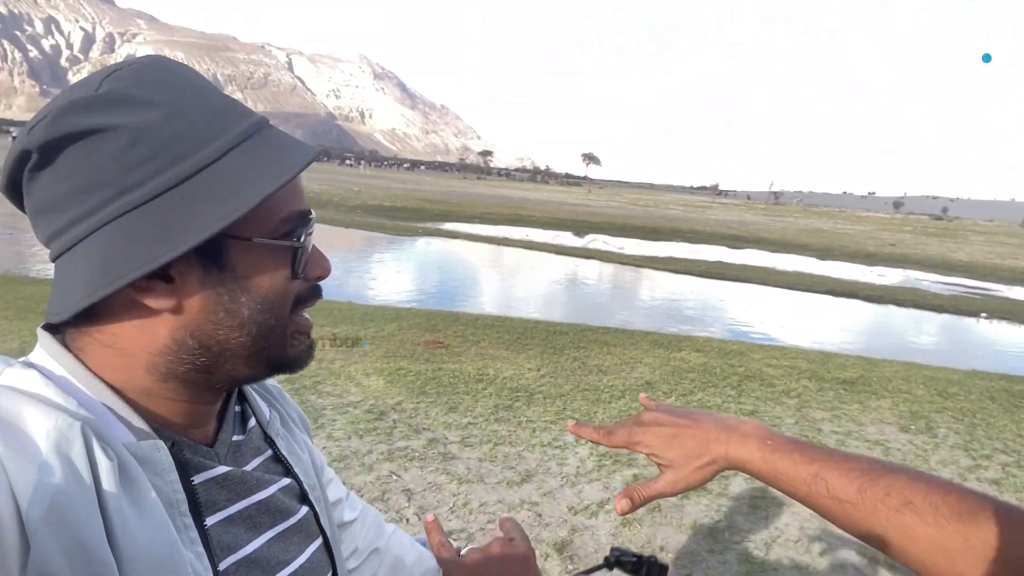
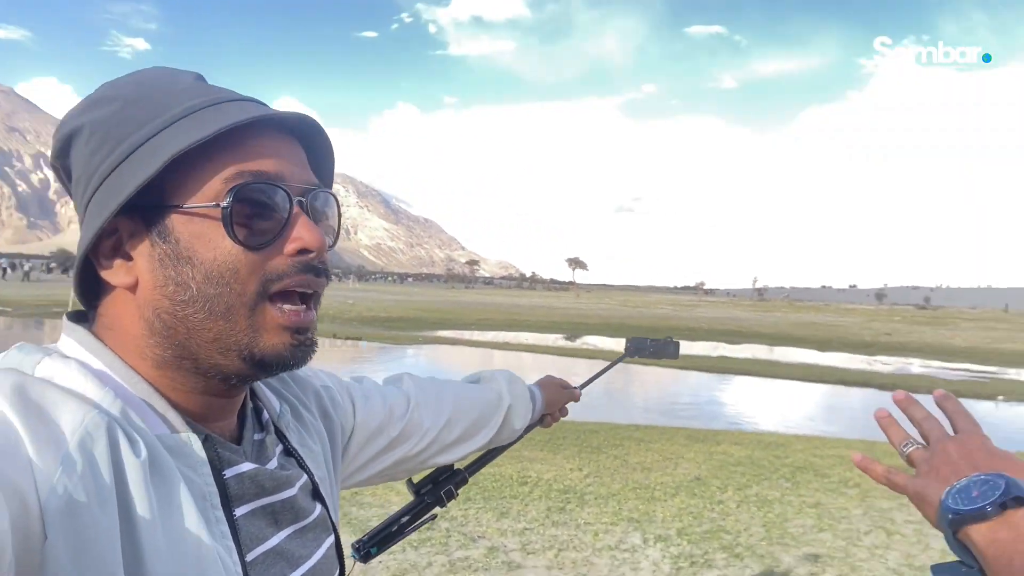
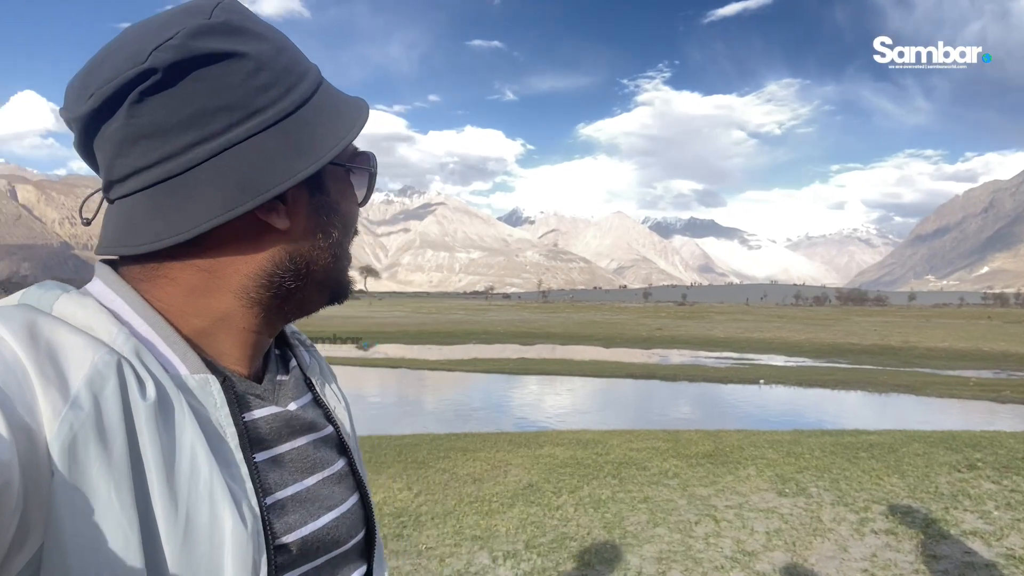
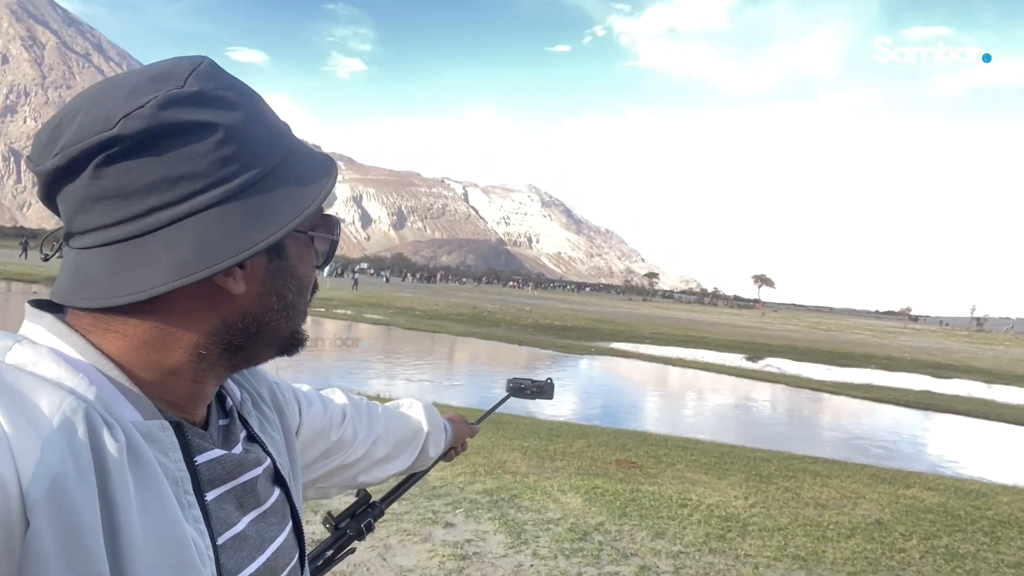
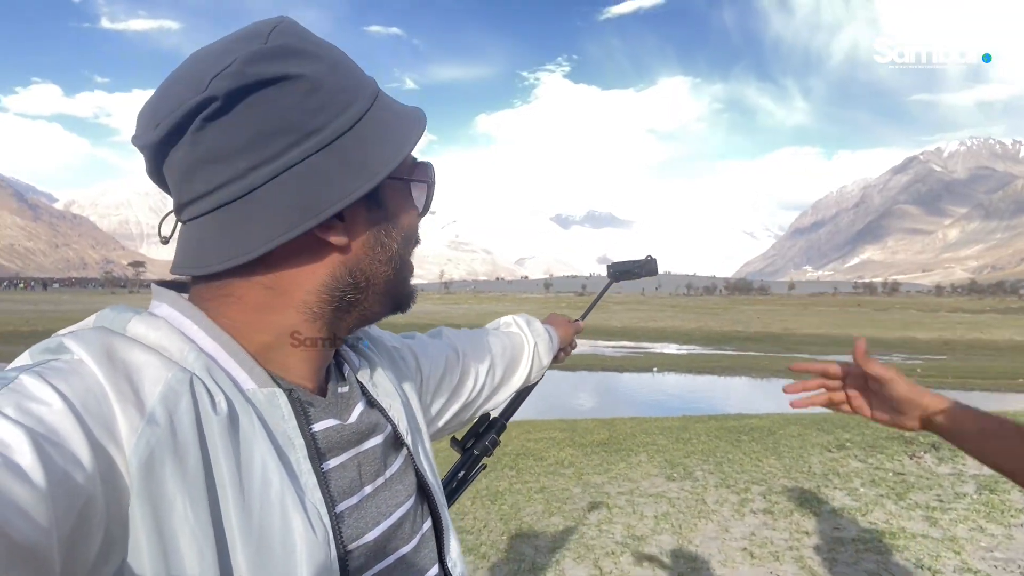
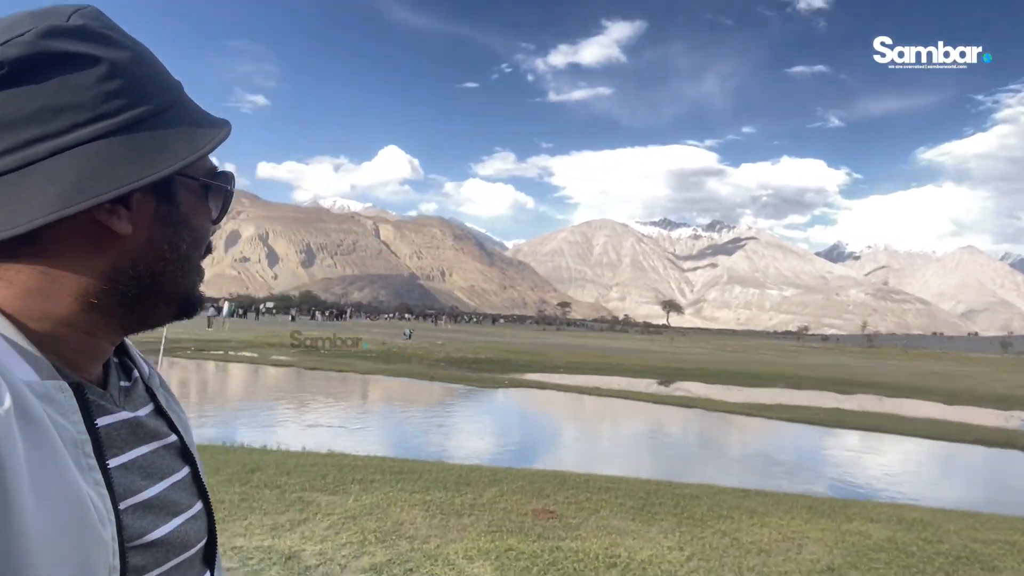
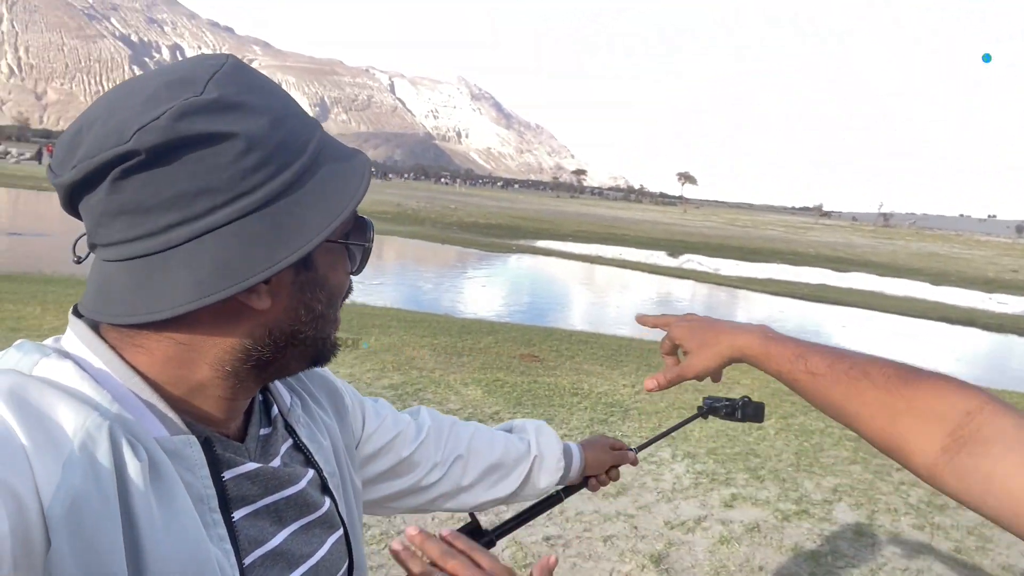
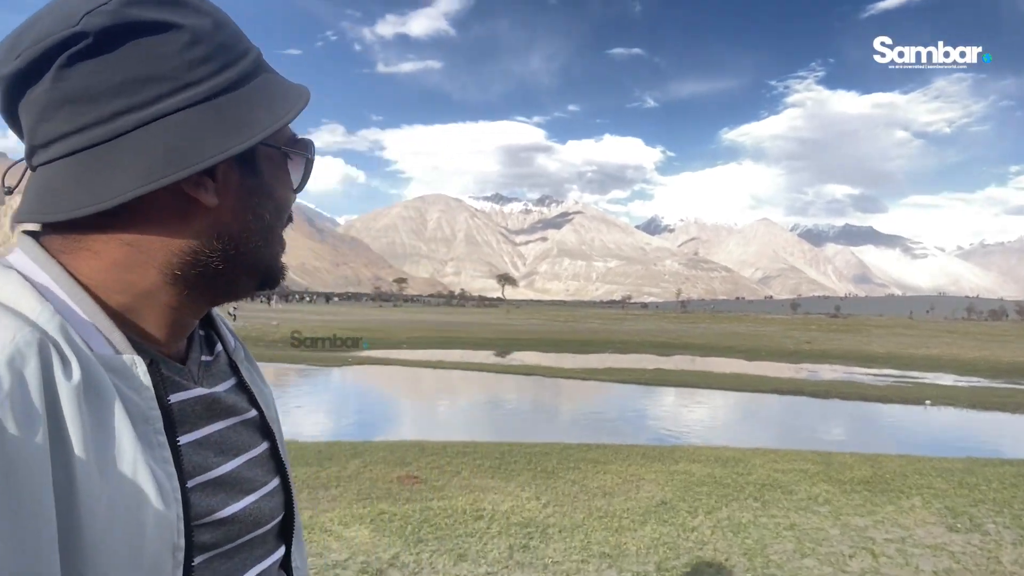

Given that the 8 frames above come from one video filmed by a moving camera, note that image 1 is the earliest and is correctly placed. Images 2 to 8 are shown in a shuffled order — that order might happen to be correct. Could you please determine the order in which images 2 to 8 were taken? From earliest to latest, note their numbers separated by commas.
7, 4, 2, 5, 3, 8, 6
